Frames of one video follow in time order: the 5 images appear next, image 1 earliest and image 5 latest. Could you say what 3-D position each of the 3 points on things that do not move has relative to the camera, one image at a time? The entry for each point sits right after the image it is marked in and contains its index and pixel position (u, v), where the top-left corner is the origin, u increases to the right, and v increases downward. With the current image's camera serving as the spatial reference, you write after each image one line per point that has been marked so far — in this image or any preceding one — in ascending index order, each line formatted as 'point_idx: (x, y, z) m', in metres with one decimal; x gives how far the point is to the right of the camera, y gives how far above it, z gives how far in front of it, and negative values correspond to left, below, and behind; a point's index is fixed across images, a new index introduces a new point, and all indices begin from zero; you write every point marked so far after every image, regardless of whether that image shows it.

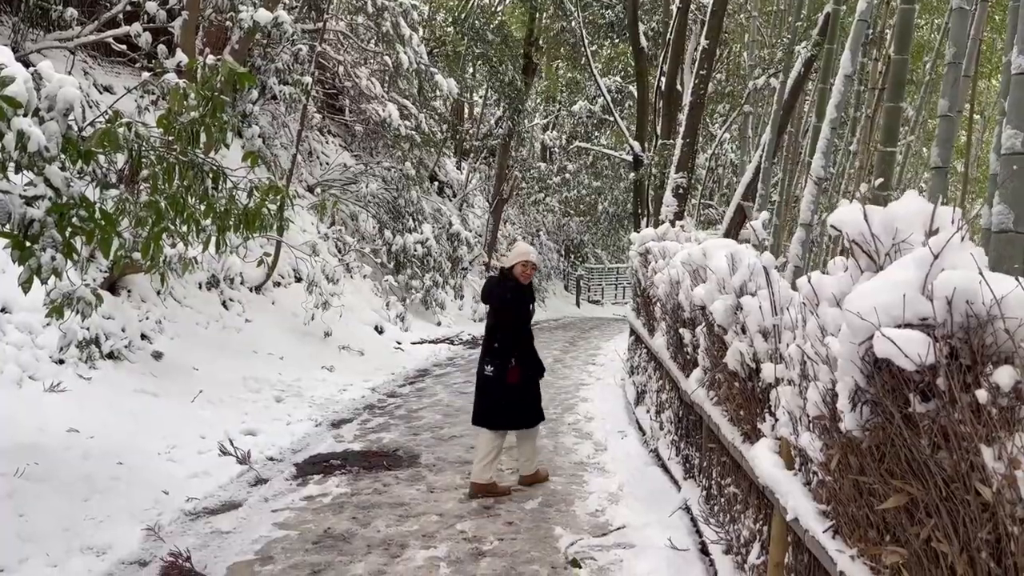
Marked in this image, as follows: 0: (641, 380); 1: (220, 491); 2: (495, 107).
0: (+1.0, -0.7, +6.3) m
1: (-1.7, -1.2, +4.8) m
2: (-0.3, +4.1, +18.7) m
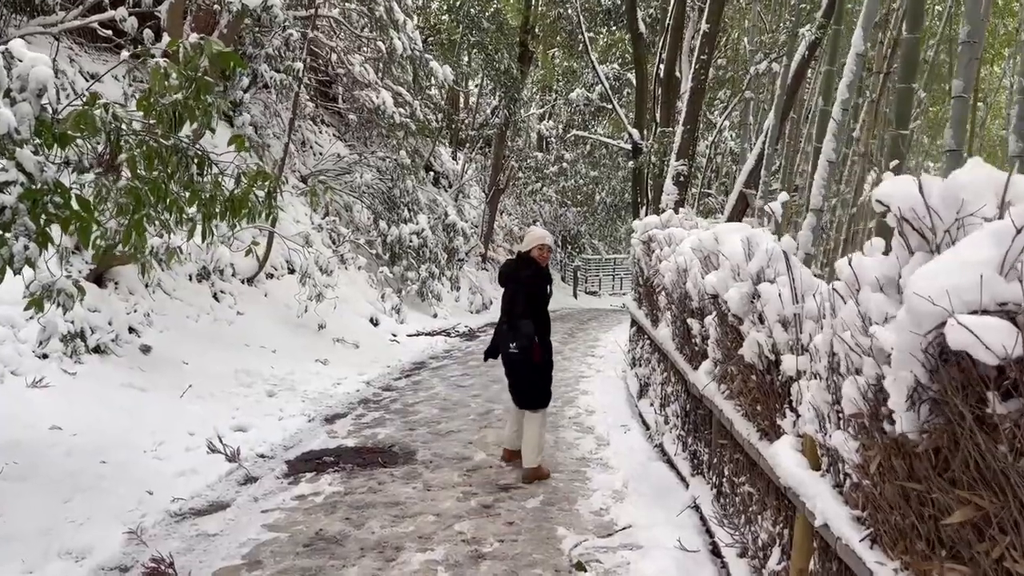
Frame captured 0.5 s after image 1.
0: (+1.0, -0.6, +6.1) m
1: (-1.7, -1.1, +4.6) m
2: (-0.4, +4.2, +18.4) m
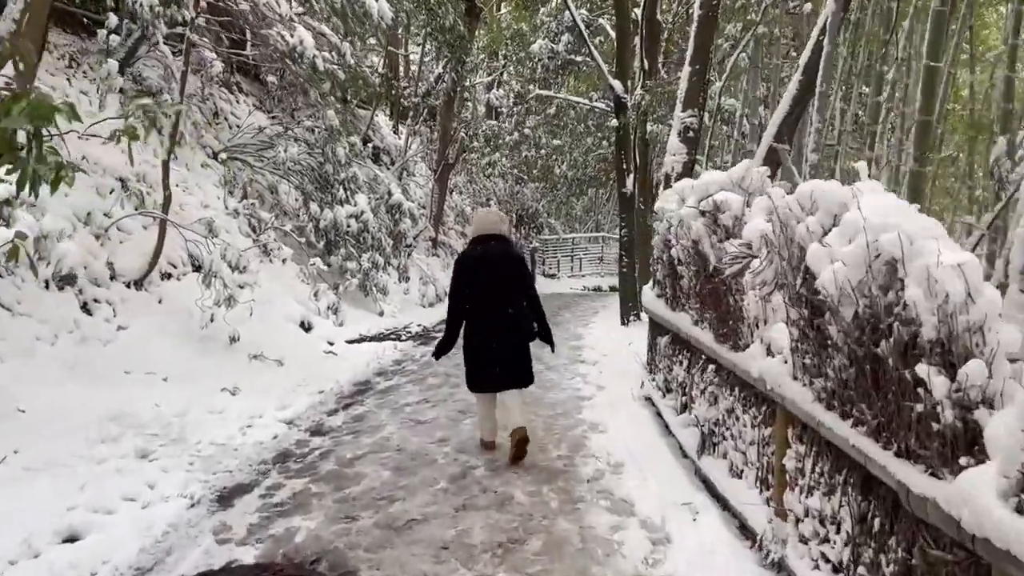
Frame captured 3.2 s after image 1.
0: (+0.9, -0.6, +4.0) m
1: (-1.6, -1.2, +2.3) m
2: (-1.4, +4.5, +16.1) m
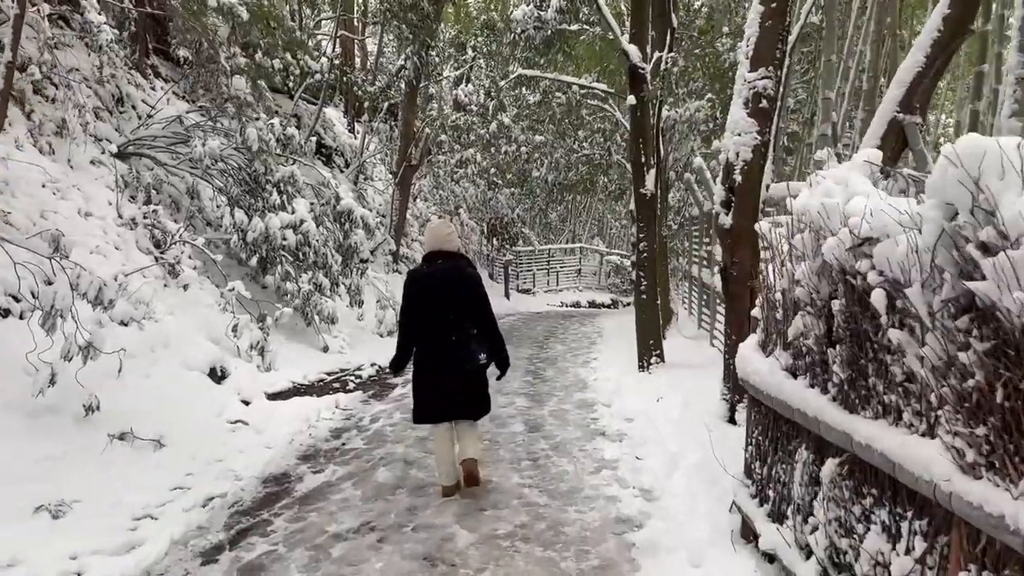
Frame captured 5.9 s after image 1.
0: (+1.0, -0.8, +1.6) m
1: (-1.4, -1.4, -0.2) m
2: (-1.9, +4.1, +13.6) m
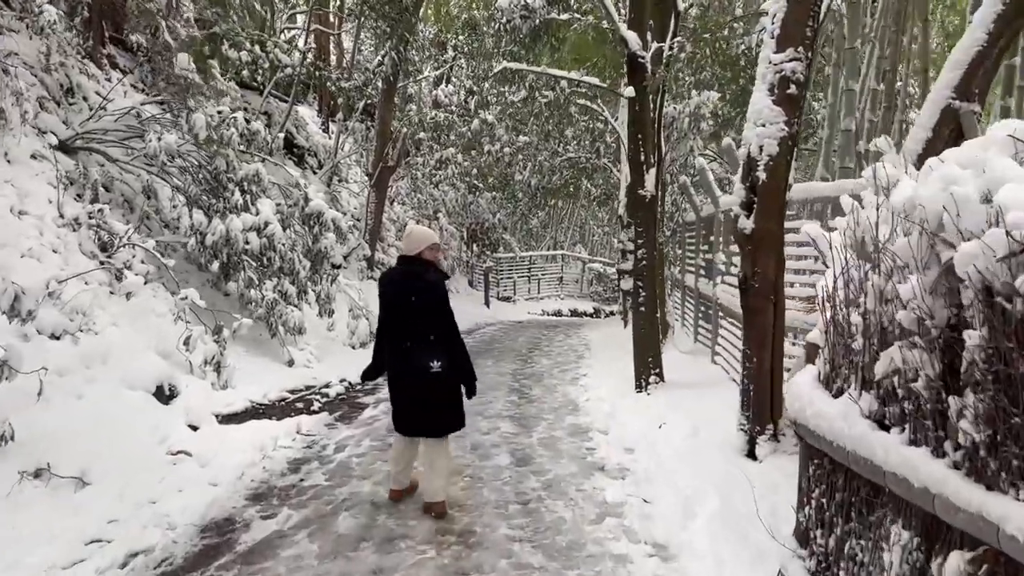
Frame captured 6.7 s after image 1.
0: (+1.0, -0.9, +0.9) m
1: (-1.4, -1.4, -1.0) m
2: (-2.1, +4.0, +12.9) m
